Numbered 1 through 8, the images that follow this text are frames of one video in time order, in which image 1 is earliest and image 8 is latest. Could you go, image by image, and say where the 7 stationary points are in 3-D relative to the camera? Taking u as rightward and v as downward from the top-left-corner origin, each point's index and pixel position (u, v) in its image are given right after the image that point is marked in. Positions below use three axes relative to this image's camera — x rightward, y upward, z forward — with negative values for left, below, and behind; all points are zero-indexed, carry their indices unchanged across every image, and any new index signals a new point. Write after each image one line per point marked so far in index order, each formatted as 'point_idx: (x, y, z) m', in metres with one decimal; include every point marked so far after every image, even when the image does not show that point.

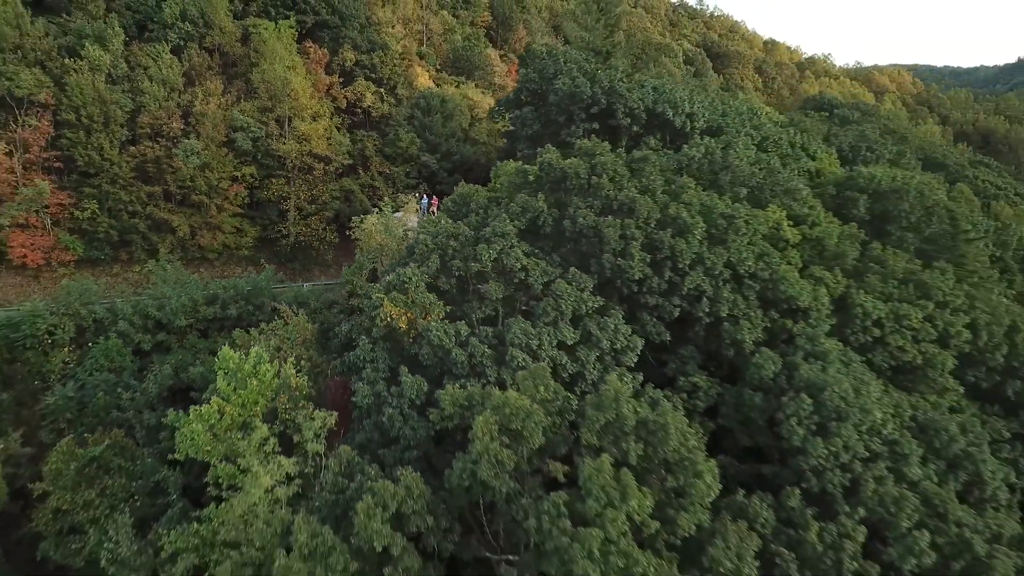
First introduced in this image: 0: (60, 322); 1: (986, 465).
0: (-7.9, -0.6, +14.1) m
1: (+5.9, -2.2, +9.9) m
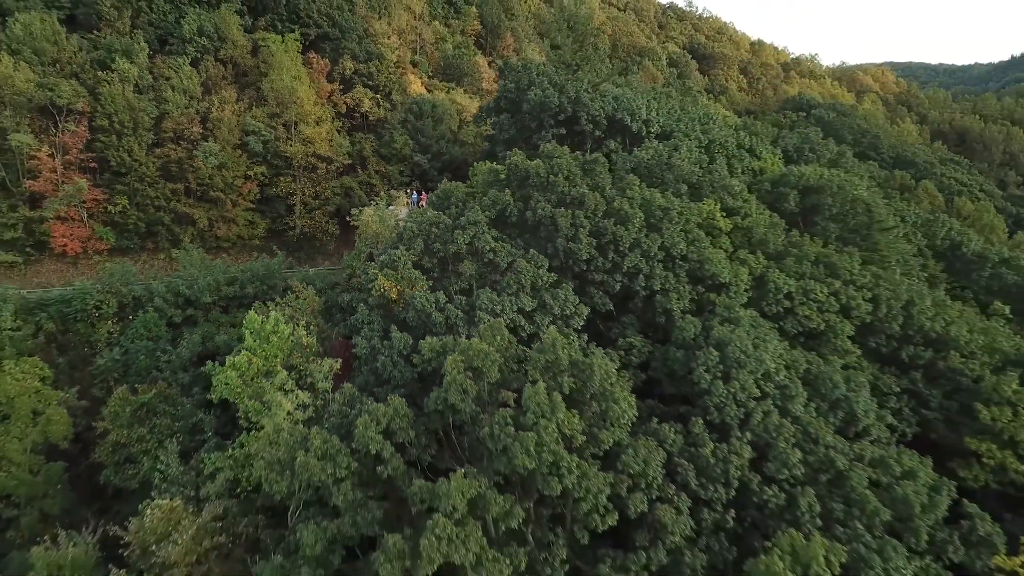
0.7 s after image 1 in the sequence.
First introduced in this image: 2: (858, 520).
0: (-8.4, -0.2, +16.6) m
1: (+5.4, -1.8, +12.4) m
2: (+4.5, -3.0, +10.4) m
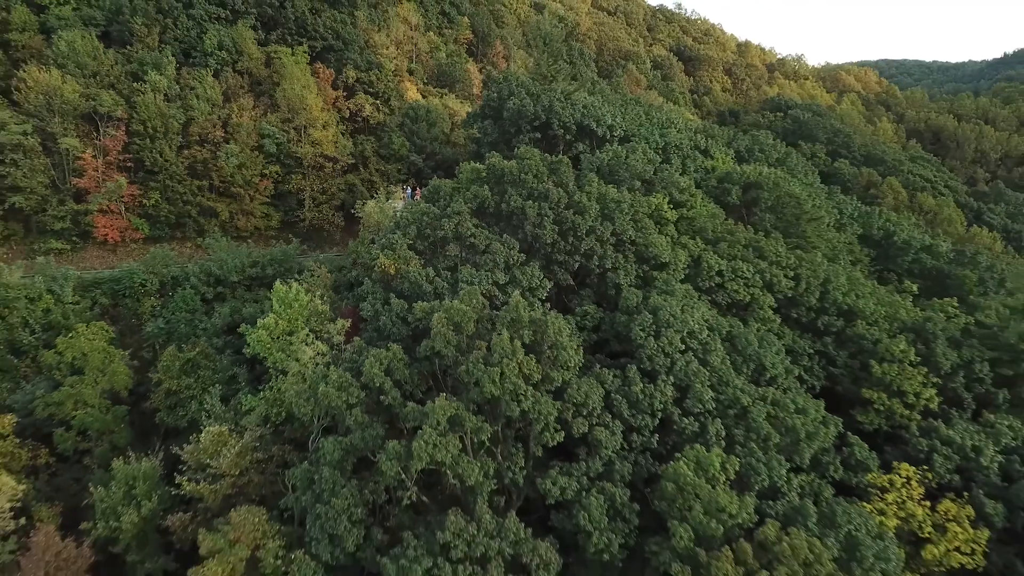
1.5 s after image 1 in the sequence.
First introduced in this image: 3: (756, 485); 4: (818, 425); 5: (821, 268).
0: (-8.9, +0.2, +19.5) m
1: (+5.0, -1.4, +15.4) m
2: (+4.1, -2.6, +13.4) m
3: (+3.9, -3.1, +12.6) m
4: (+5.5, -2.5, +14.3) m
5: (+7.4, +0.5, +19.0) m
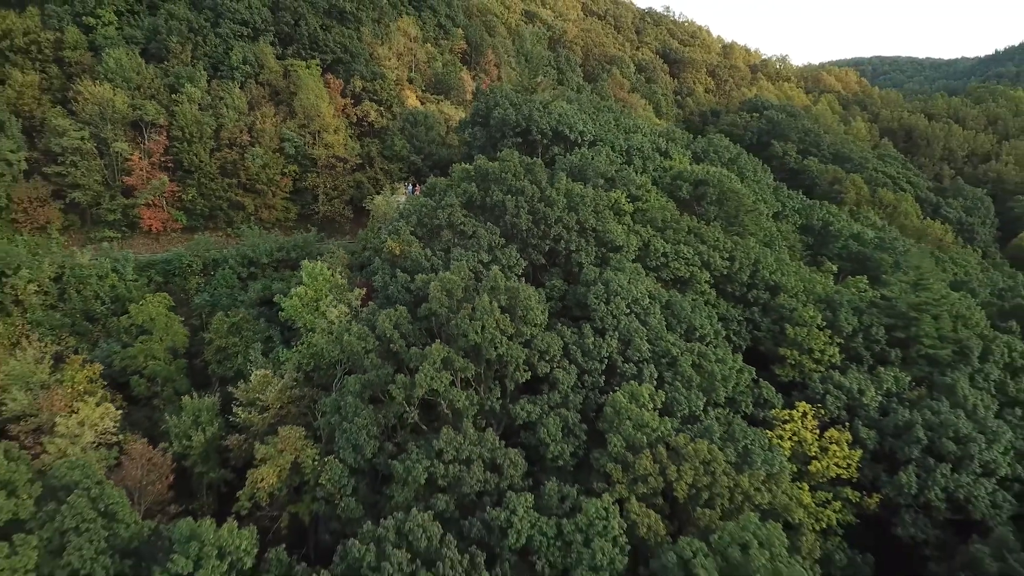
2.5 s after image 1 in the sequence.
0: (-9.4, +0.8, +23.4) m
1: (+4.5, -0.8, +19.3) m
2: (+3.6, -2.0, +17.3) m
3: (+3.5, -2.6, +16.5) m
4: (+5.1, -1.9, +18.2) m
5: (+7.0, +1.1, +22.9) m
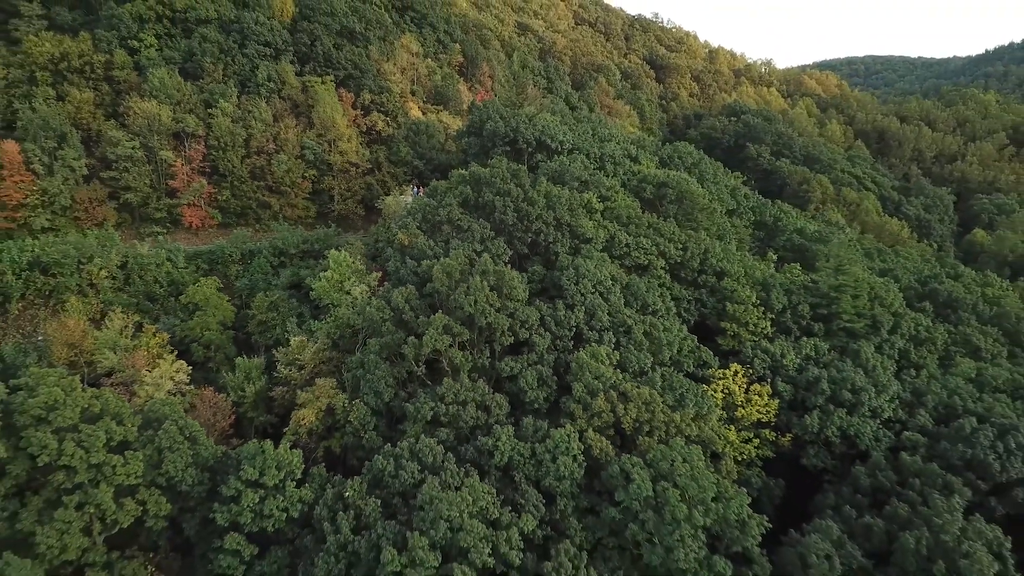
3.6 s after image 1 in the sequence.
0: (-9.7, +1.3, +27.7) m
1: (+4.1, -0.3, +23.7) m
2: (+3.3, -1.5, +21.7) m
3: (+3.1, -2.1, +20.9) m
4: (+4.7, -1.4, +22.6) m
5: (+6.6, +1.6, +27.3) m
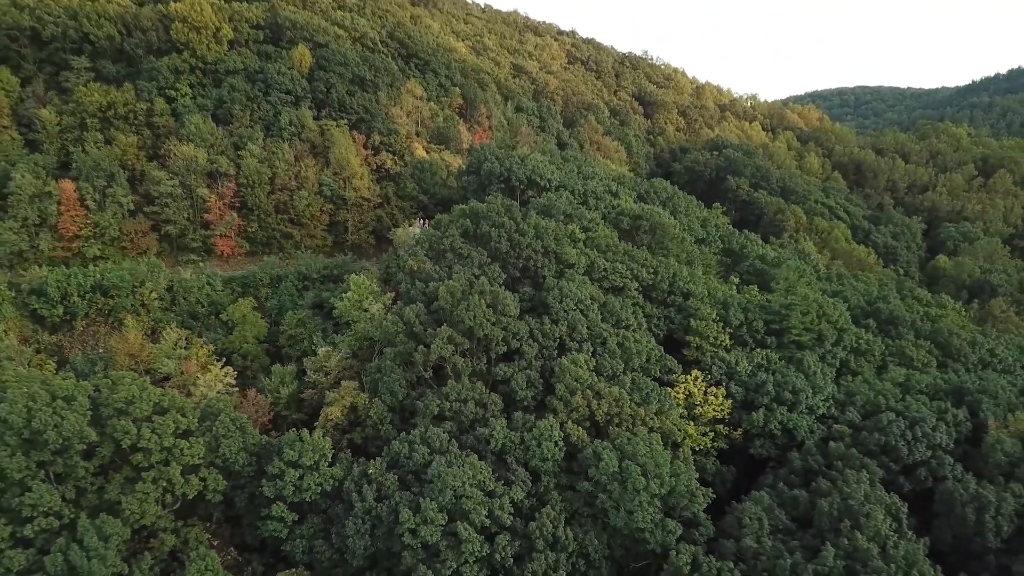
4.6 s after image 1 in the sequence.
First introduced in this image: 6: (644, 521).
0: (-10.0, +0.5, +31.8) m
1: (+3.9, -1.0, +27.7) m
2: (+3.1, -2.1, +25.7) m
3: (+2.9, -2.7, +24.9) m
4: (+4.5, -2.0, +26.6) m
5: (+6.4, +0.8, +31.4) m
6: (+3.2, -5.7, +19.6) m
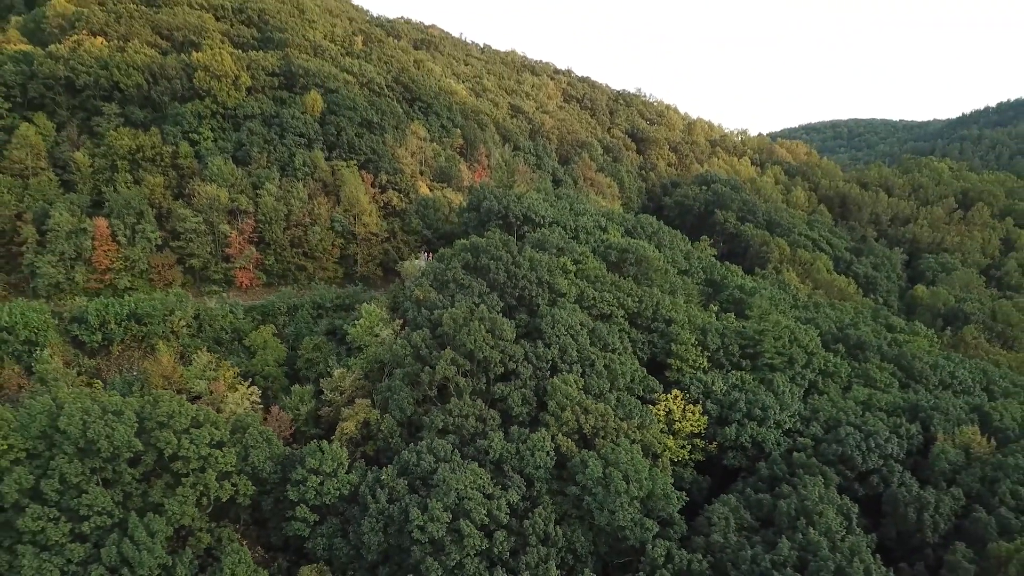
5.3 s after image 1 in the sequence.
0: (-10.1, -0.8, +34.6) m
1: (+3.8, -2.0, +30.5) m
2: (+2.9, -3.1, +28.4) m
3: (+2.8, -3.6, +27.6) m
4: (+4.4, -3.0, +29.3) m
5: (+6.3, -0.3, +34.3) m
6: (+3.1, -6.5, +22.2) m
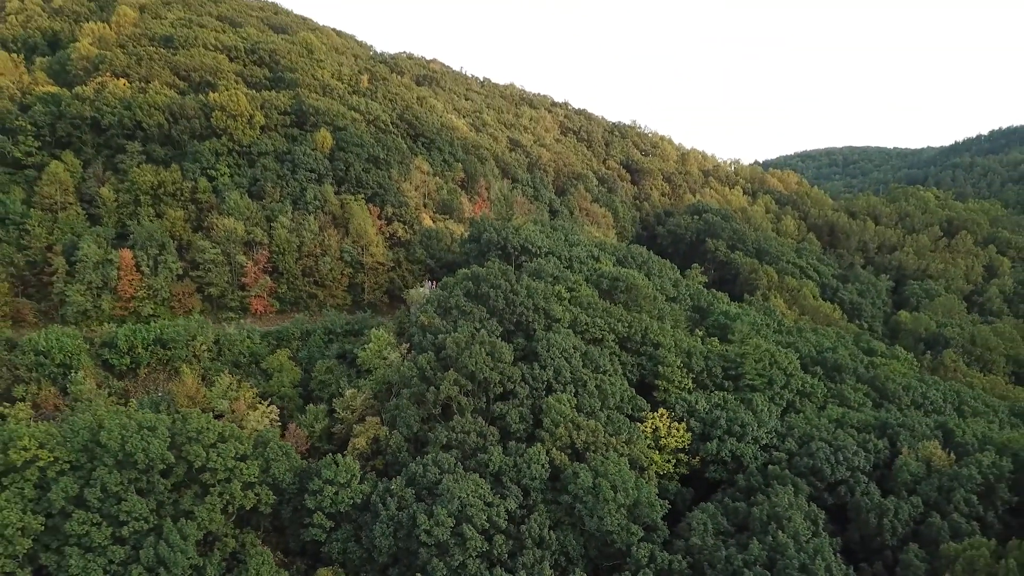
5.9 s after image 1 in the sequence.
0: (-10.2, -2.0, +37.0) m
1: (+3.7, -3.1, +32.9) m
2: (+2.9, -4.1, +30.8) m
3: (+2.7, -4.6, +30.0) m
4: (+4.3, -4.1, +31.7) m
5: (+6.2, -1.6, +36.7) m
6: (+3.1, -7.3, +24.4) m
